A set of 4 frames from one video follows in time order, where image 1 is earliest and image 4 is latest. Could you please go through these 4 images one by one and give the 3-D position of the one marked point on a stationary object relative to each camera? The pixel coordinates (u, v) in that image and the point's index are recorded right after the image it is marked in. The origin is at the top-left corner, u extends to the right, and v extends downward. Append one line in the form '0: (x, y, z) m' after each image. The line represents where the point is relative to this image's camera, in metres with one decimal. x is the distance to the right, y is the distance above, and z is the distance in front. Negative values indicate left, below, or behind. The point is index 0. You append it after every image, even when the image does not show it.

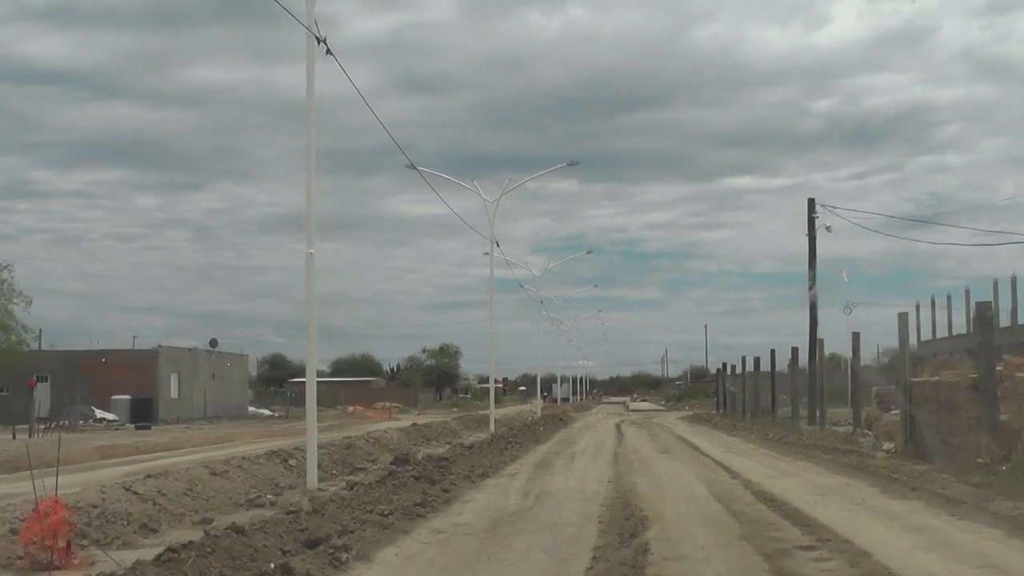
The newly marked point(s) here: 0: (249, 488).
0: (-4.9, -3.7, +19.8) m
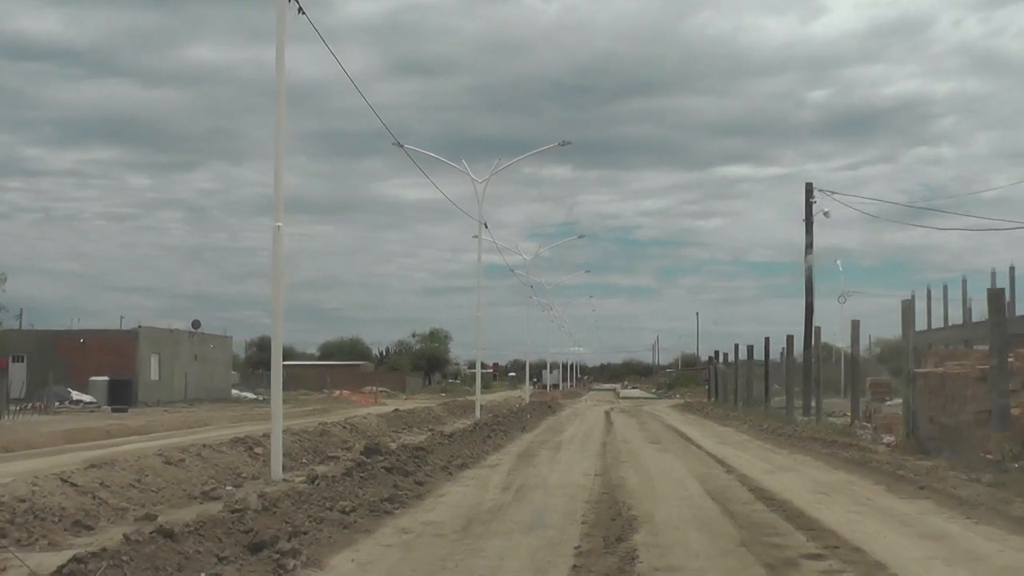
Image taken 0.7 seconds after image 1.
0: (-5.2, -3.3, +18.3) m
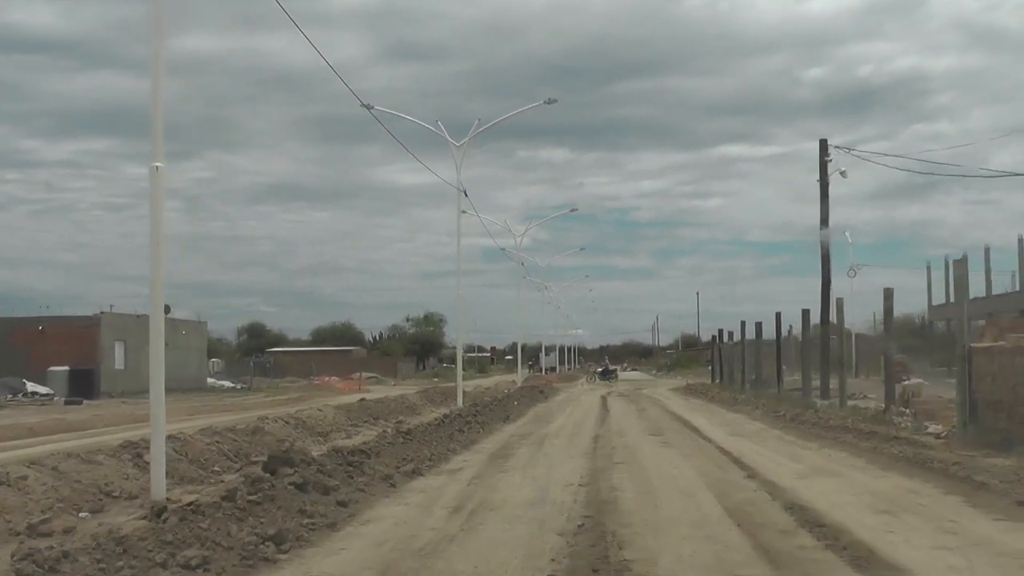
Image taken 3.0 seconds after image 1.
0: (-5.8, -2.7, +13.6) m
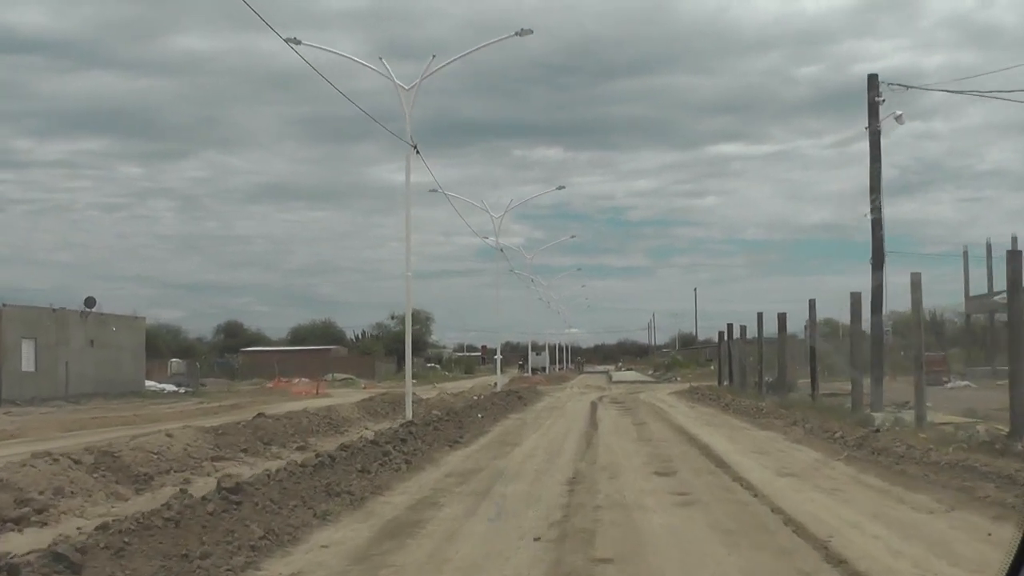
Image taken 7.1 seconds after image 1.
0: (-6.9, -2.1, +4.0) m
